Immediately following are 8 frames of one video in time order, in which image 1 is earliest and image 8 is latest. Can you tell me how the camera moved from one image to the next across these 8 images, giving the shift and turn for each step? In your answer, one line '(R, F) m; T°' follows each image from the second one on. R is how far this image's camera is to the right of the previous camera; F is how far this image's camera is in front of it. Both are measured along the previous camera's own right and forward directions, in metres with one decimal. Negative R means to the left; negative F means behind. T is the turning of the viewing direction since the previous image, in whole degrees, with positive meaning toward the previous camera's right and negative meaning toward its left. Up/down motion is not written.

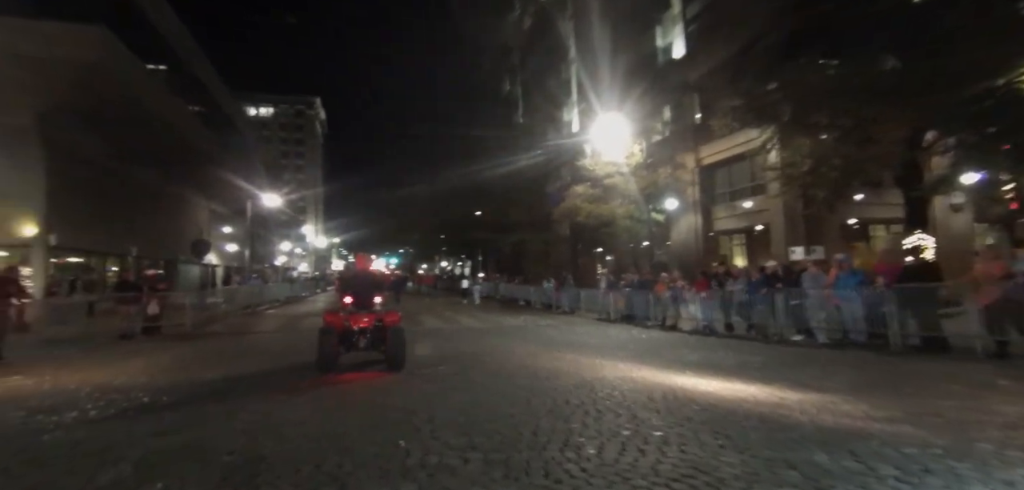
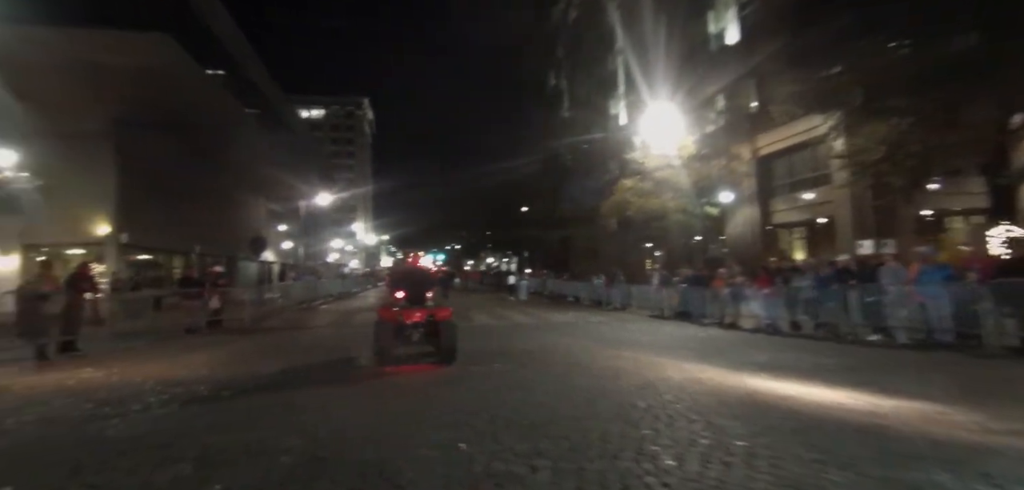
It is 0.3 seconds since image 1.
(-0.1, +0.3) m; -5°
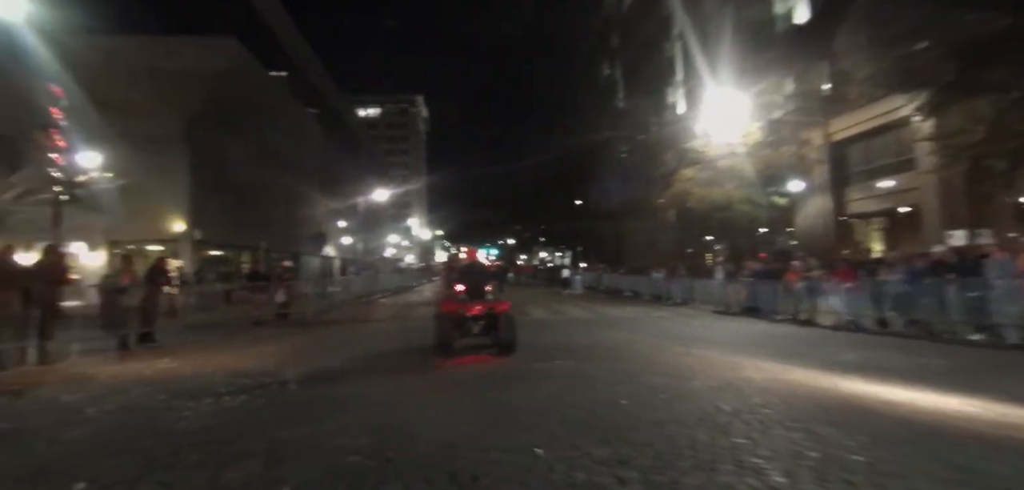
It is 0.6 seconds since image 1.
(-0.2, +0.3) m; -5°
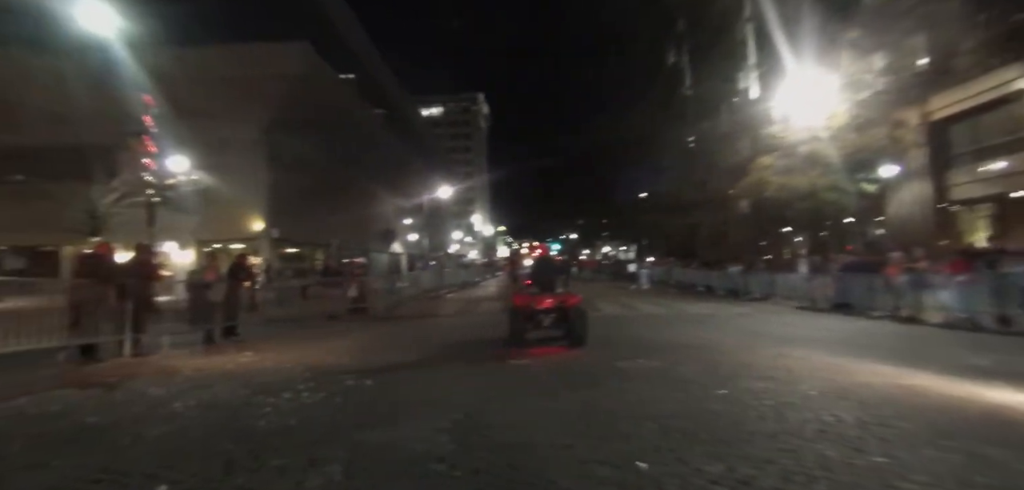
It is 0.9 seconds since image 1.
(-0.2, +0.4) m; -6°
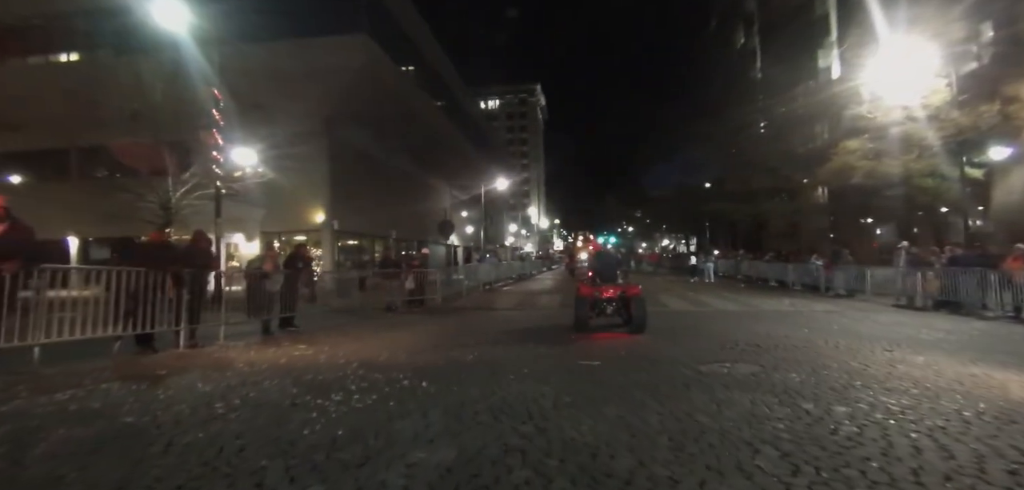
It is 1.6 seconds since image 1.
(-0.2, +0.8) m; -6°
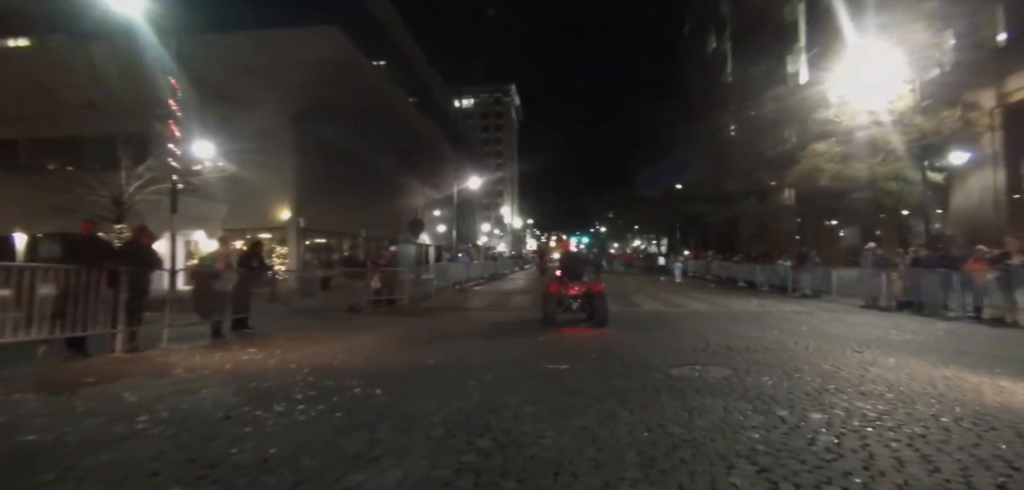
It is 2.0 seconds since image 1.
(+0.1, +0.4) m; +3°
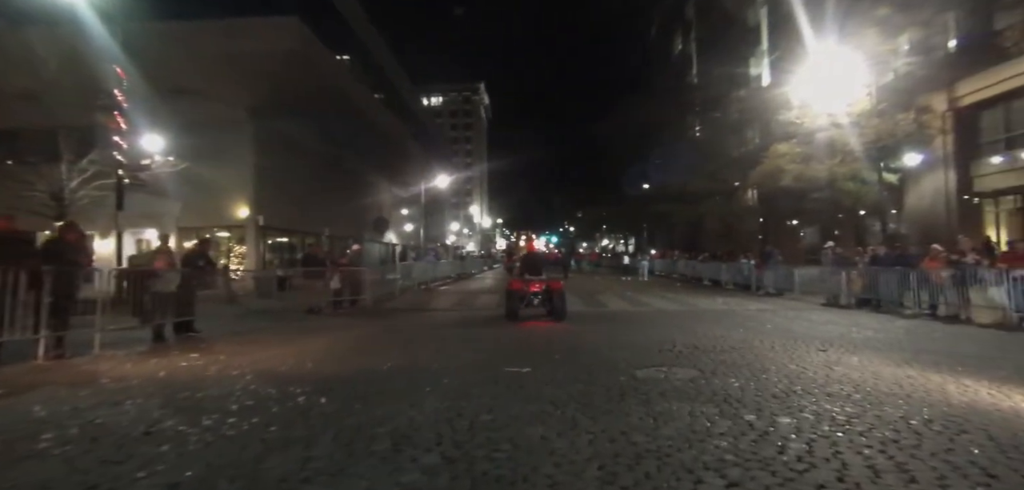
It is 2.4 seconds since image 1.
(+0.1, +0.3) m; +3°
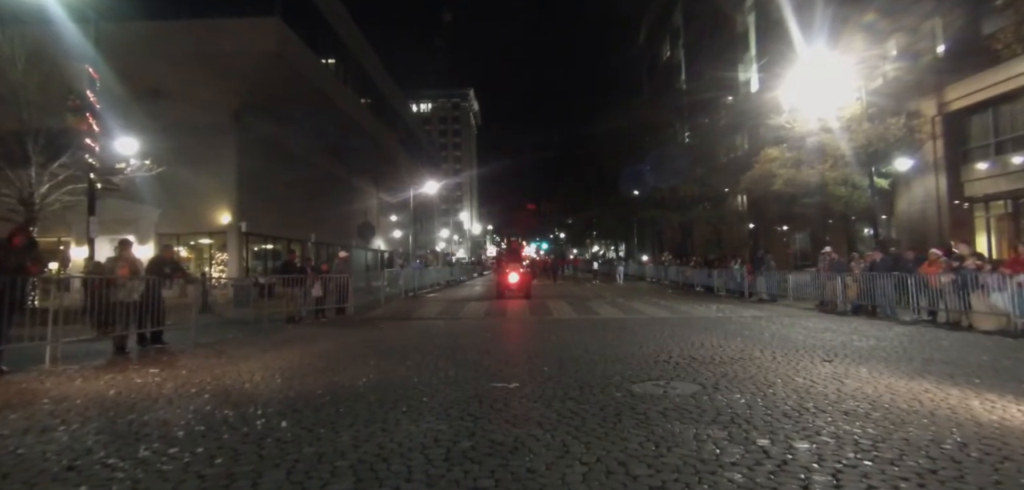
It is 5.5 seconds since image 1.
(0.0, +0.5) m; +1°
